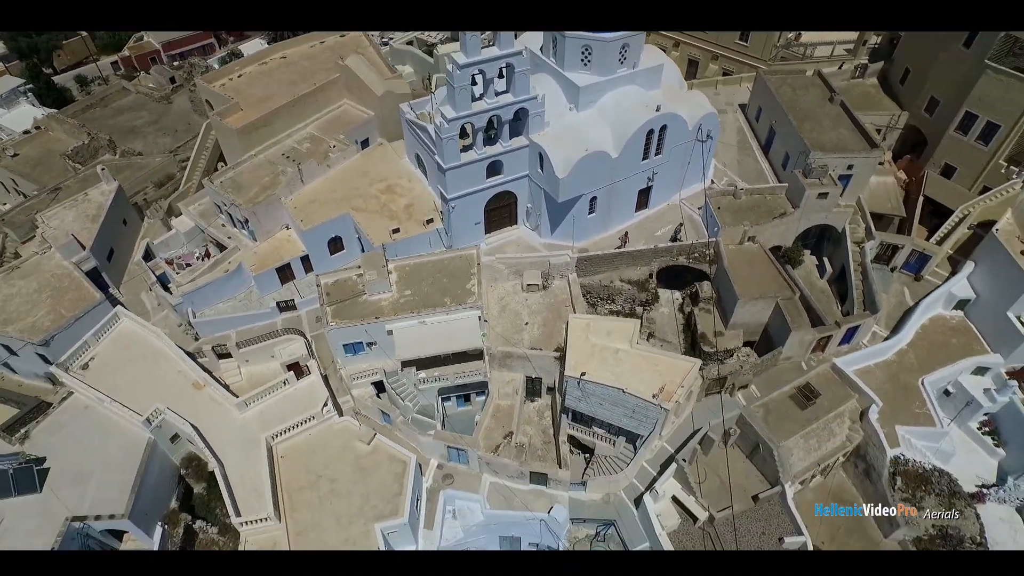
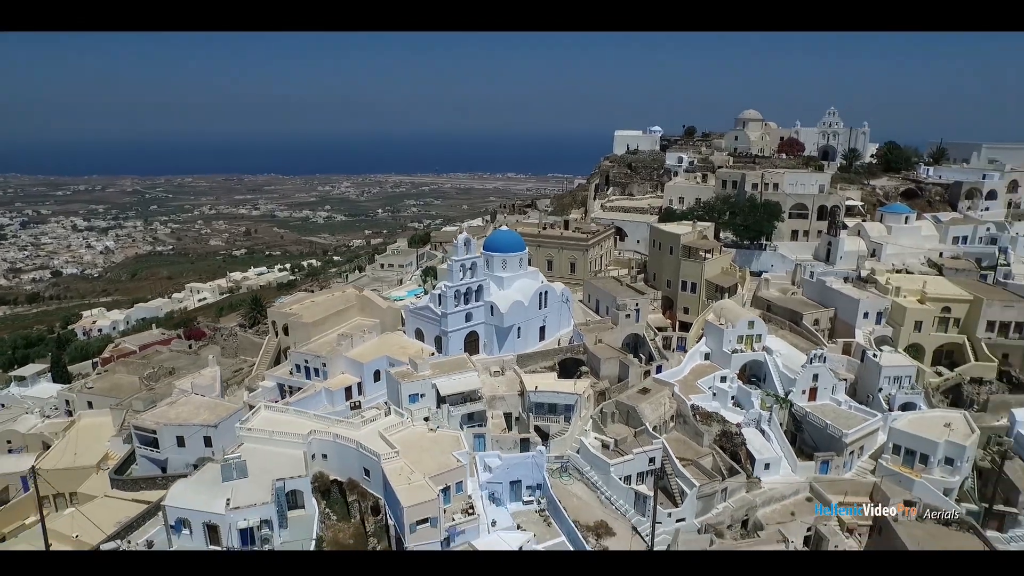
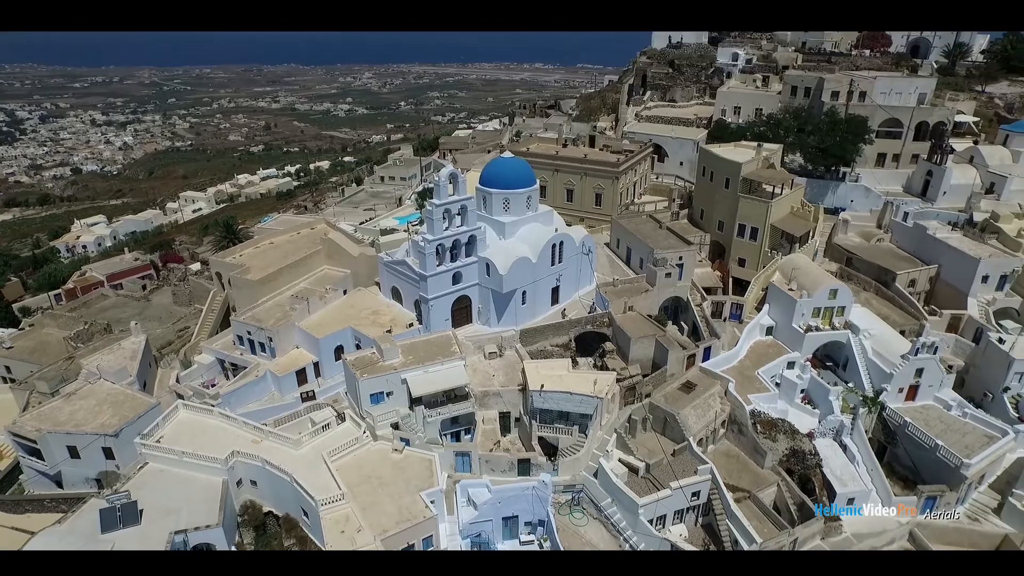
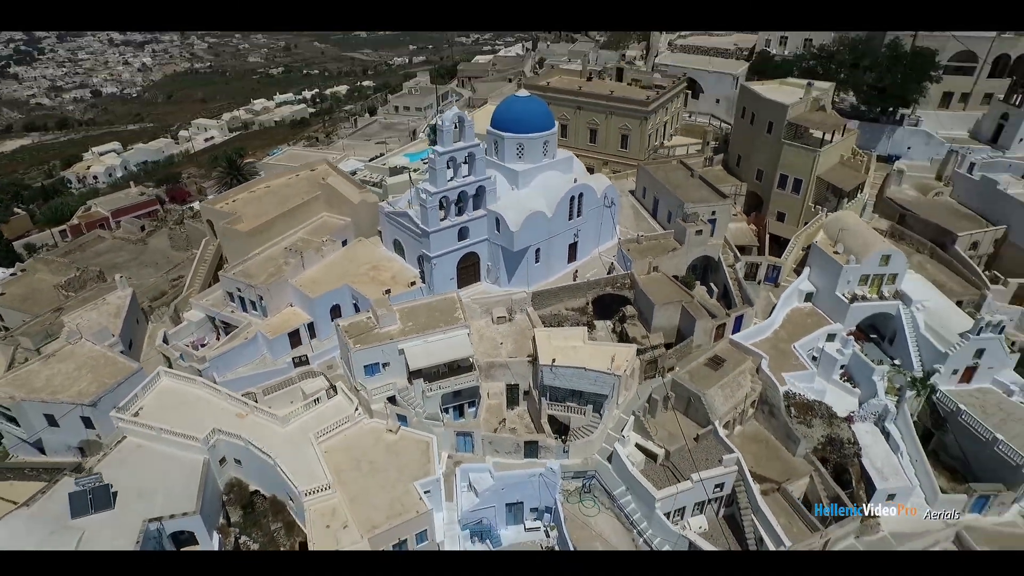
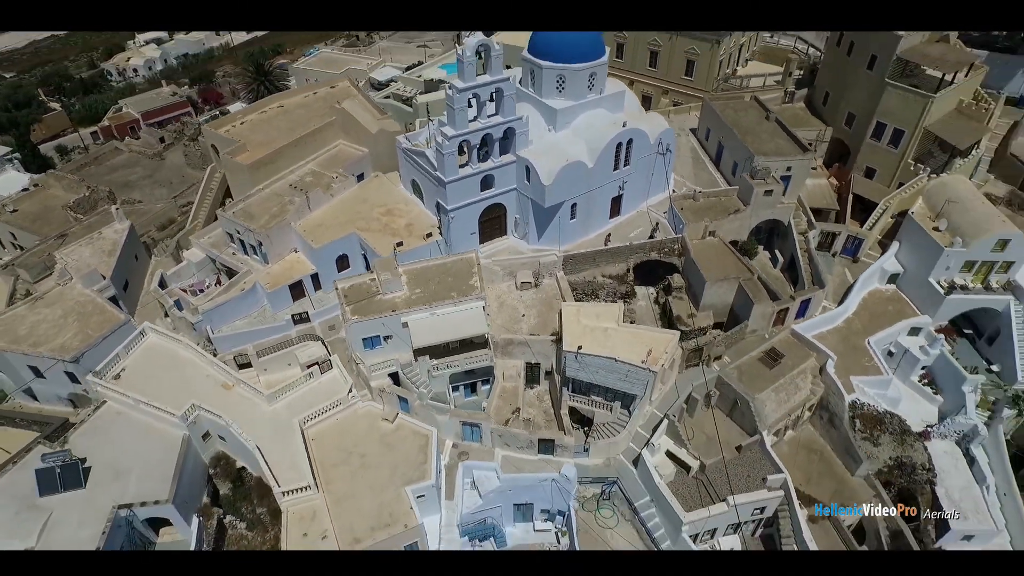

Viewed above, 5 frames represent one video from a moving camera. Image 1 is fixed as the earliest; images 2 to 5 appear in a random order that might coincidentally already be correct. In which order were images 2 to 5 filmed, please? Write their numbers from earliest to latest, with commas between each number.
5, 4, 3, 2
